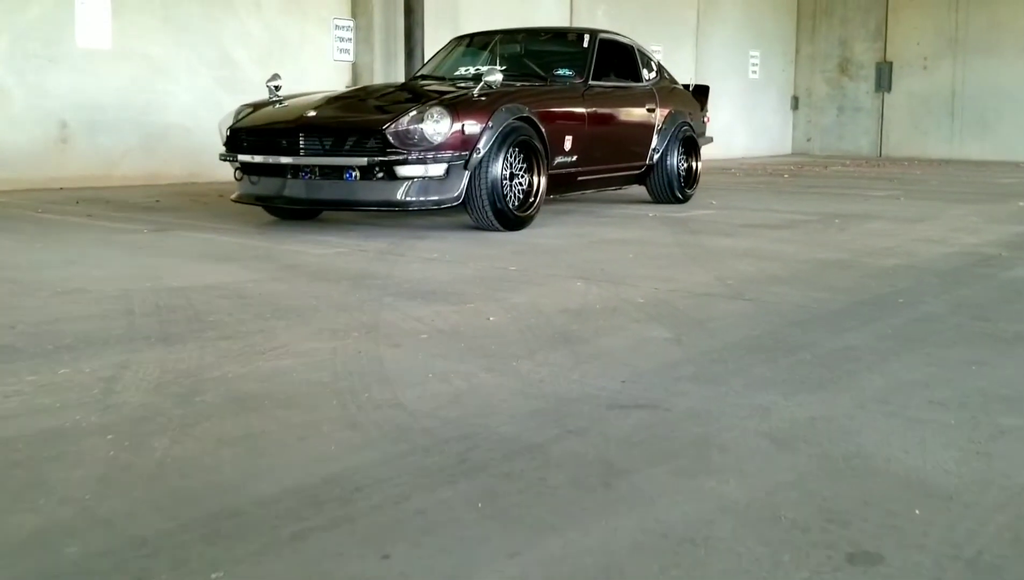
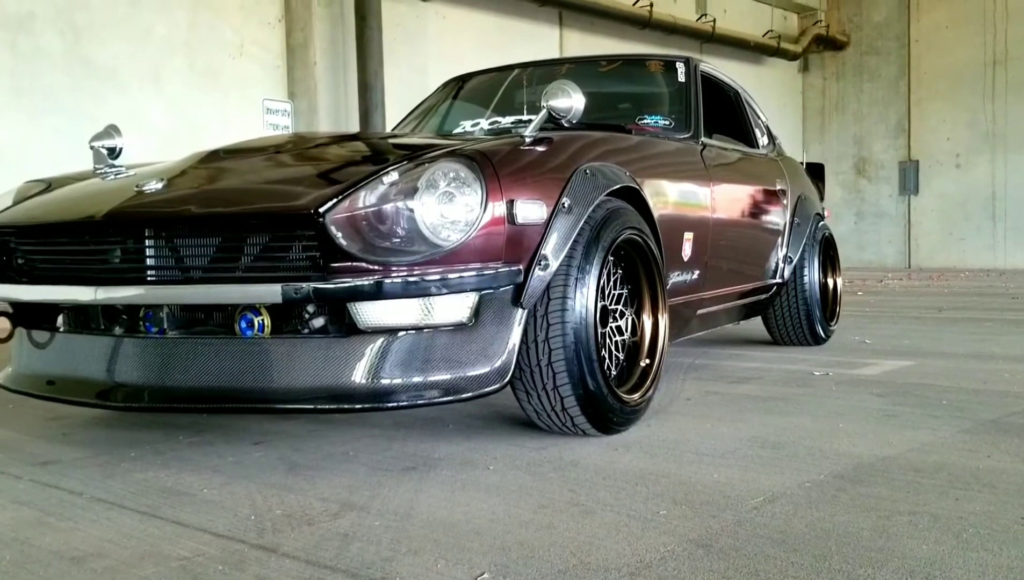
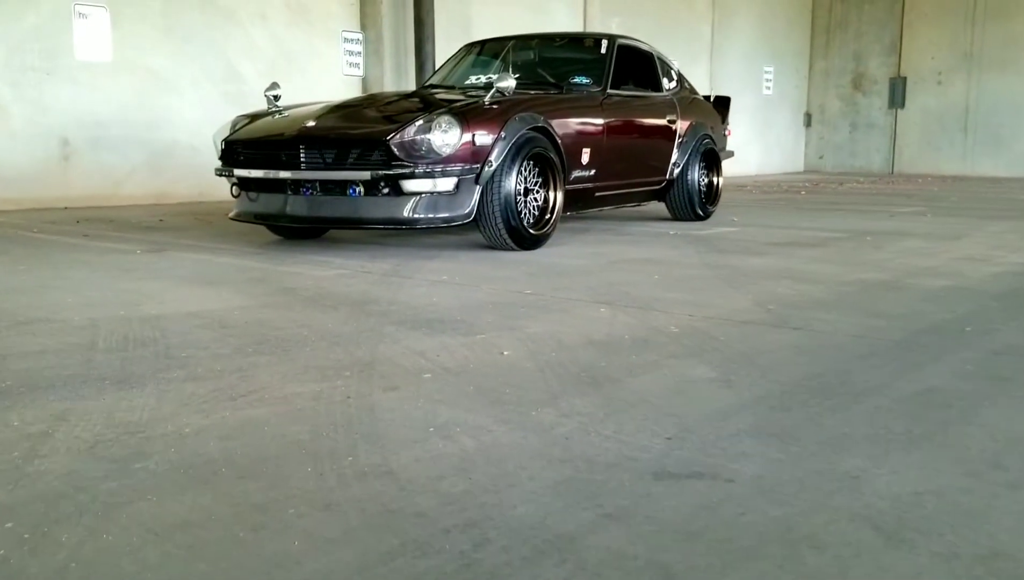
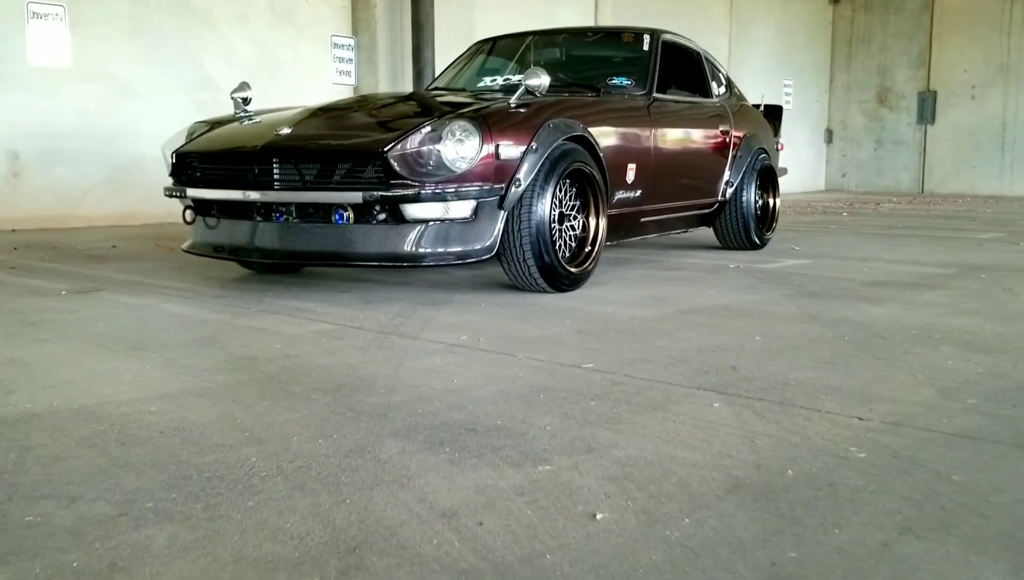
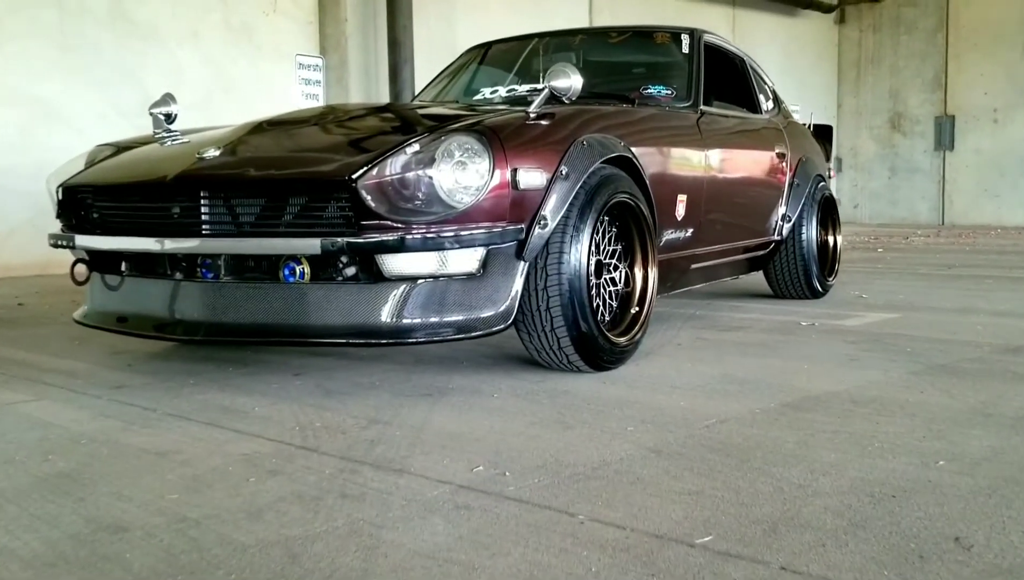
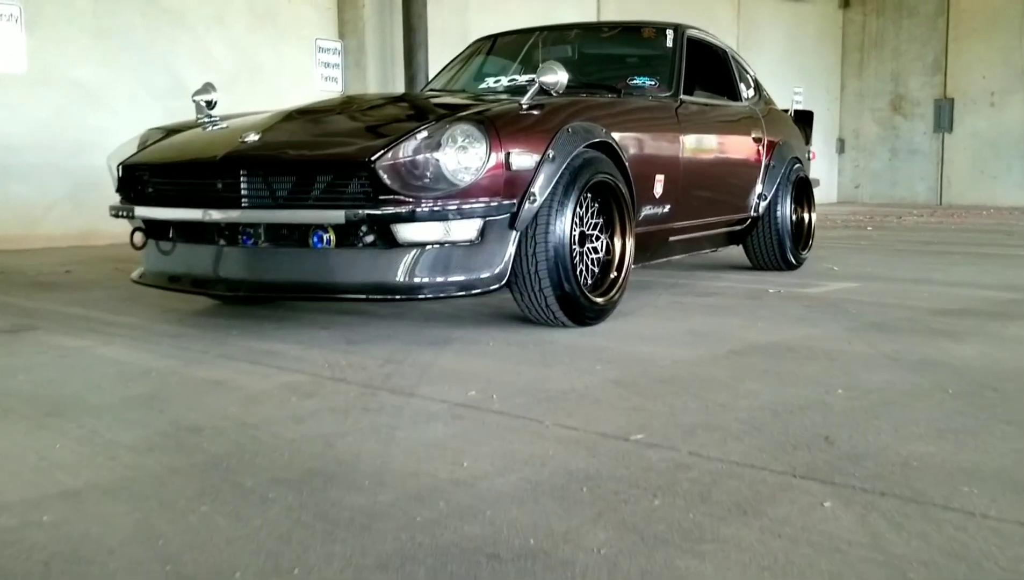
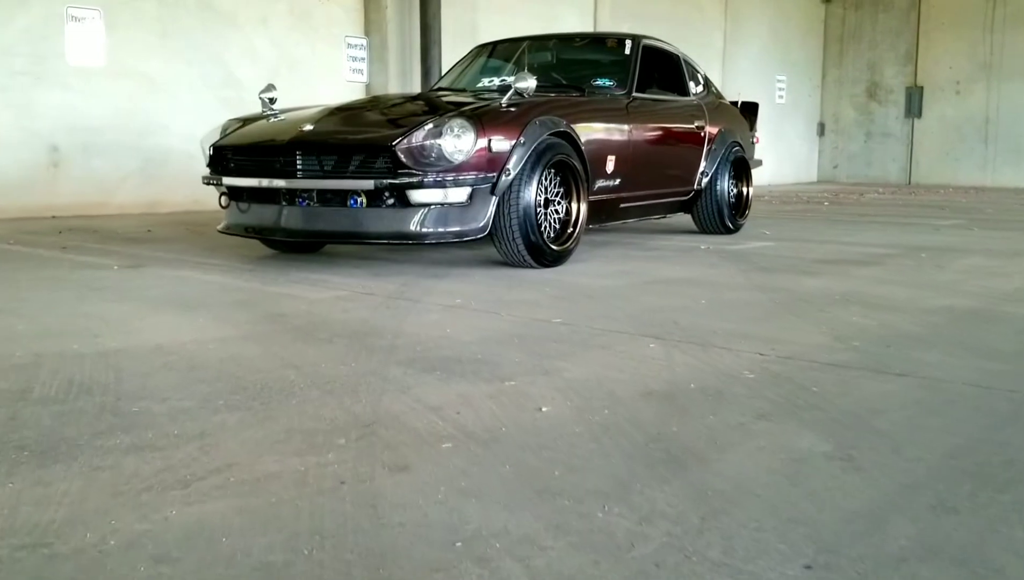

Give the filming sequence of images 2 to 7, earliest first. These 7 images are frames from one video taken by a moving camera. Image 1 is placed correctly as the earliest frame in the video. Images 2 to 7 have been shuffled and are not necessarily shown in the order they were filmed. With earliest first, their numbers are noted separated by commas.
3, 7, 4, 6, 5, 2
